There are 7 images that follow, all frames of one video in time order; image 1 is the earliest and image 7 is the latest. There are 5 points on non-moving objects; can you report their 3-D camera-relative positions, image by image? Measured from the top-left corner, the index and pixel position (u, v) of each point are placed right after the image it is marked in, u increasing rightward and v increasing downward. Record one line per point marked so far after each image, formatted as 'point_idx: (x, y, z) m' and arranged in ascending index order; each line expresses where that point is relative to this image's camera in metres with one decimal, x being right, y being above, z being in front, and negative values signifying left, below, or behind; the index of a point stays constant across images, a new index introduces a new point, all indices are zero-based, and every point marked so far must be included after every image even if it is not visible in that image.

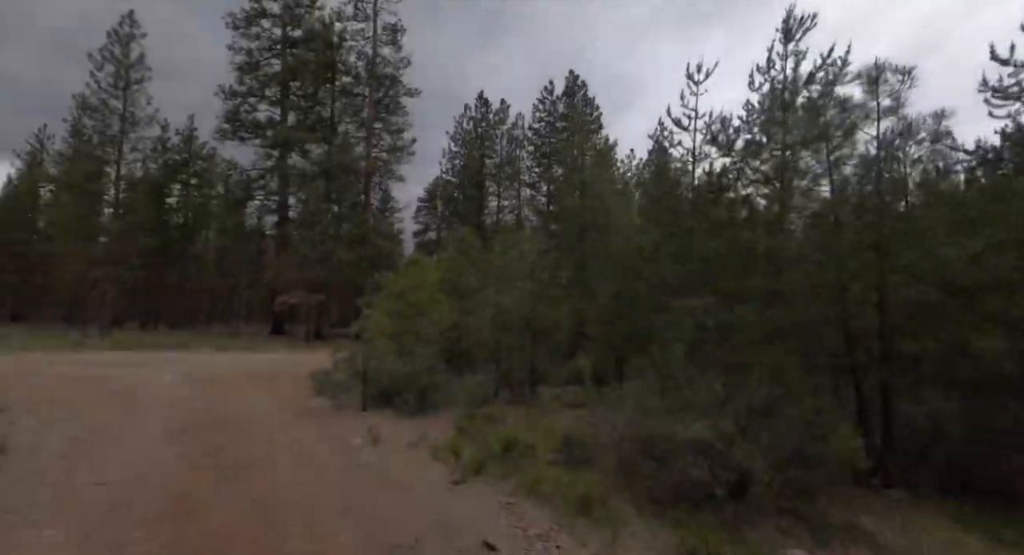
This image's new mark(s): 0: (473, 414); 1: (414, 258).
0: (-0.7, -2.5, +10.5) m
1: (-2.4, +0.5, +14.3) m
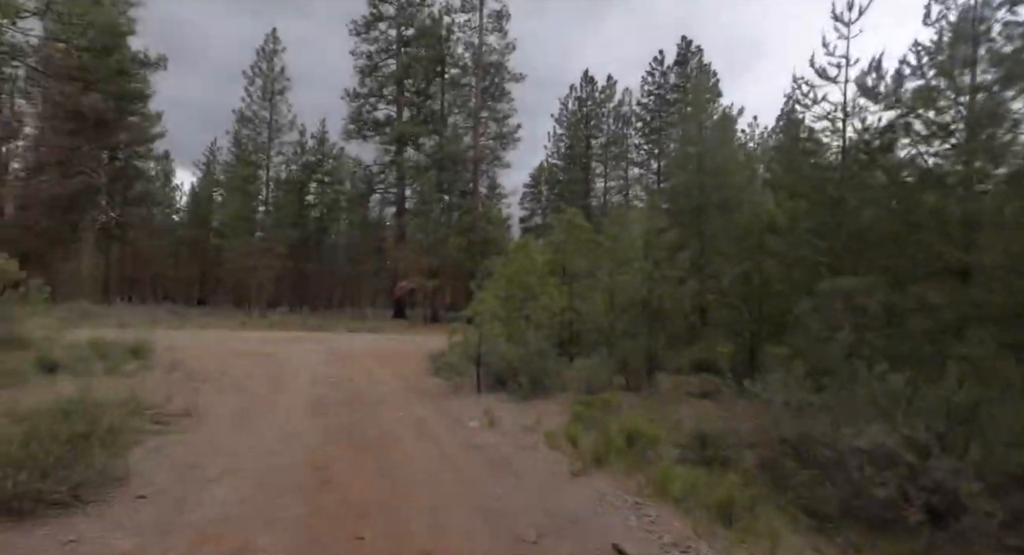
0: (+1.4, -2.2, +10.0) m
1: (+0.3, +0.9, +14.0) m
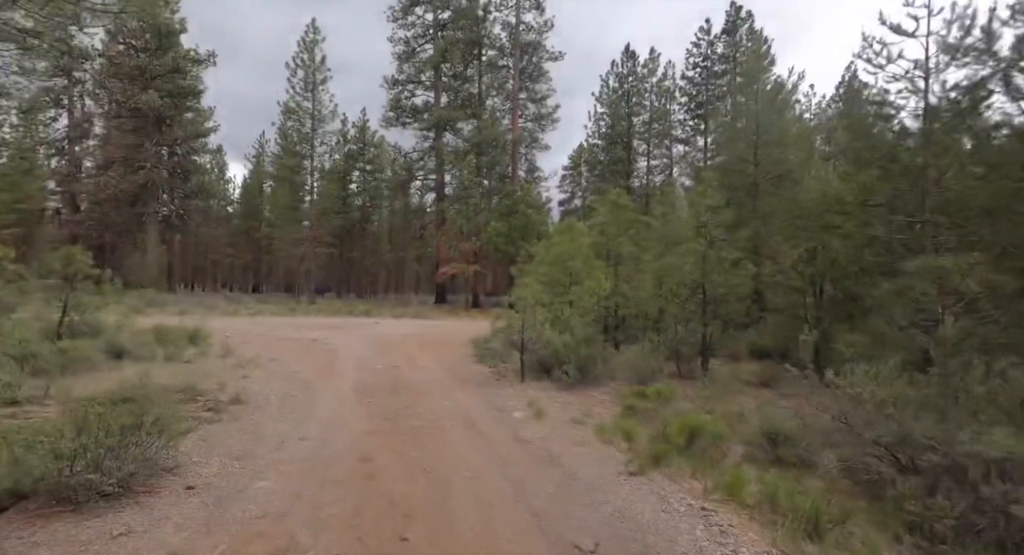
0: (+2.2, -1.9, +9.5) m
1: (+1.3, +1.3, +13.5) m
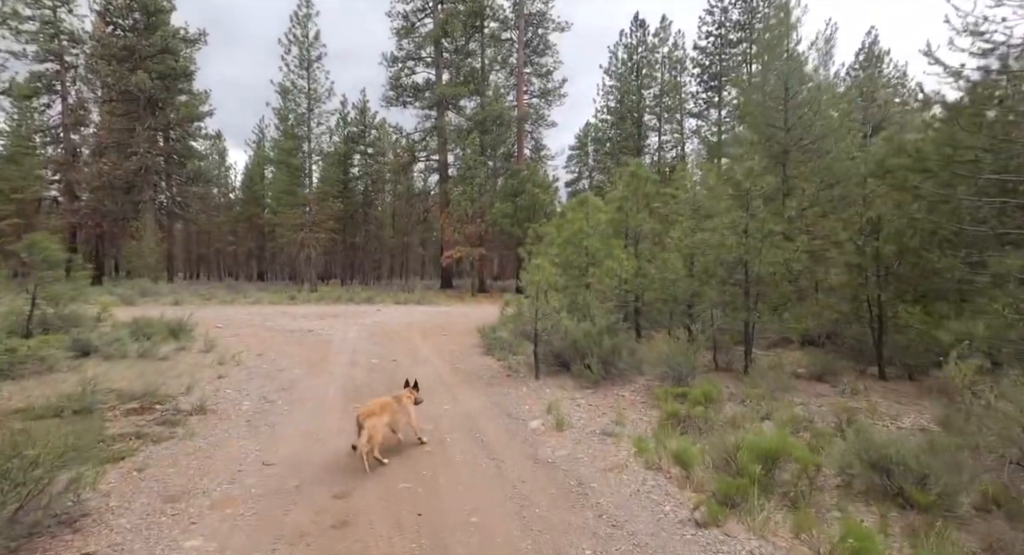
0: (+2.4, -1.6, +8.0) m
1: (+1.5, +1.7, +11.9) m
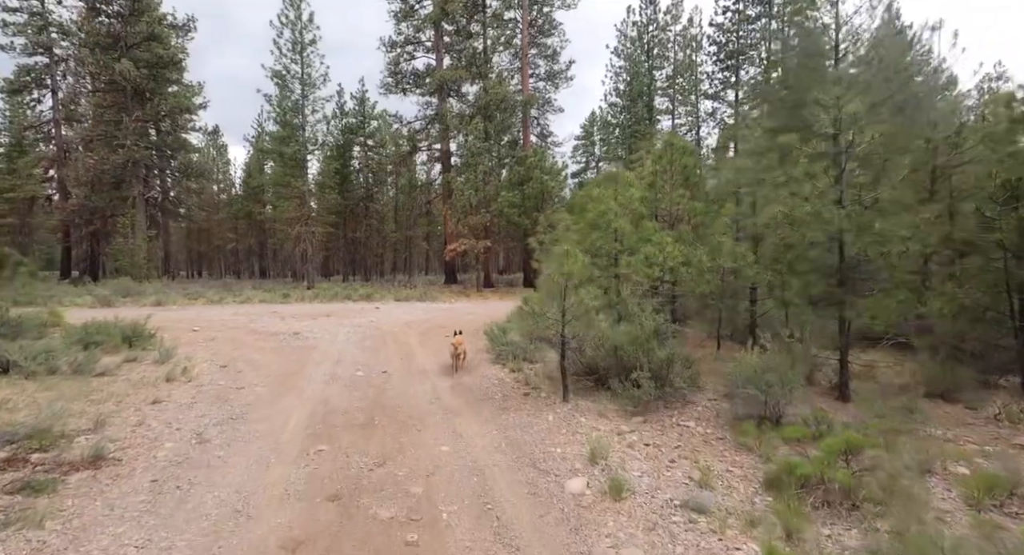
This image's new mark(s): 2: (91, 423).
0: (+2.7, -1.4, +5.6) m
1: (+1.8, +1.9, +9.4) m
2: (-5.1, -1.8, +6.9) m
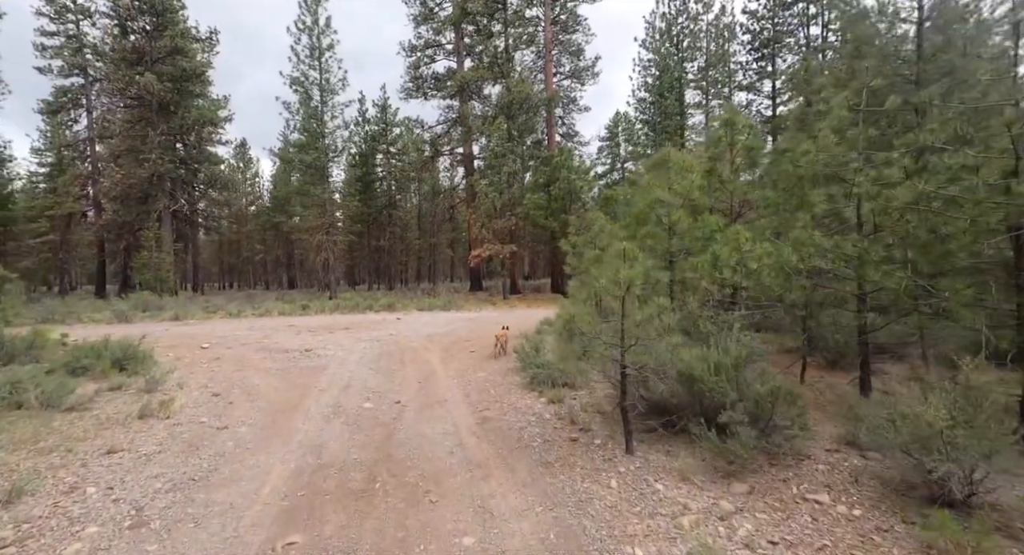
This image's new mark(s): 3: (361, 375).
0: (+3.0, -1.5, +3.6) m
1: (+2.2, +1.8, +7.5) m
2: (-4.7, -2.0, +5.3) m
3: (-3.1, -2.0, +11.5) m
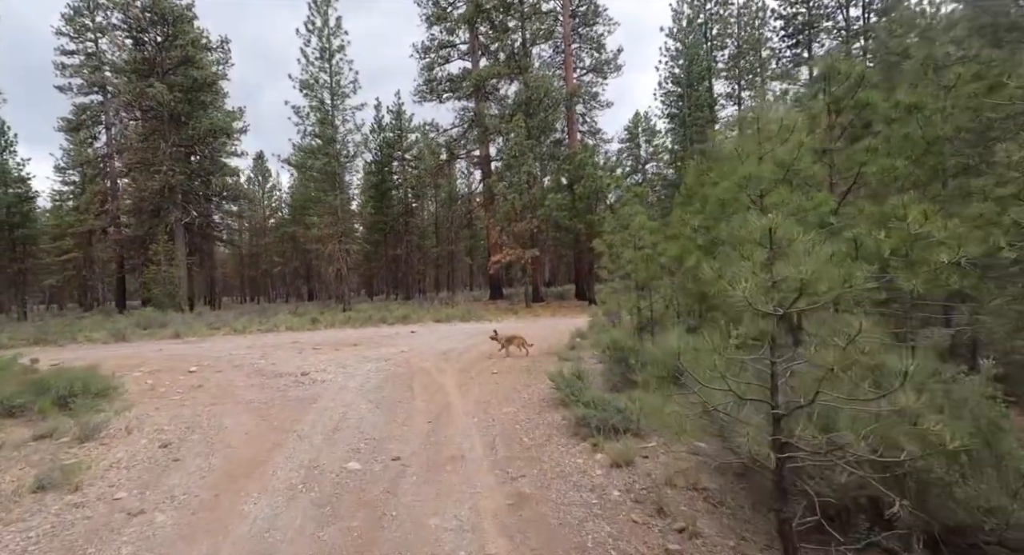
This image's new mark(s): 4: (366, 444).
0: (+3.3, -1.4, +1.0) m
1: (+2.6, +1.8, +4.9) m
2: (-4.3, -2.1, +2.9) m
3: (-2.6, -2.2, +9.1) m
4: (-1.9, -2.1, +7.1) m
